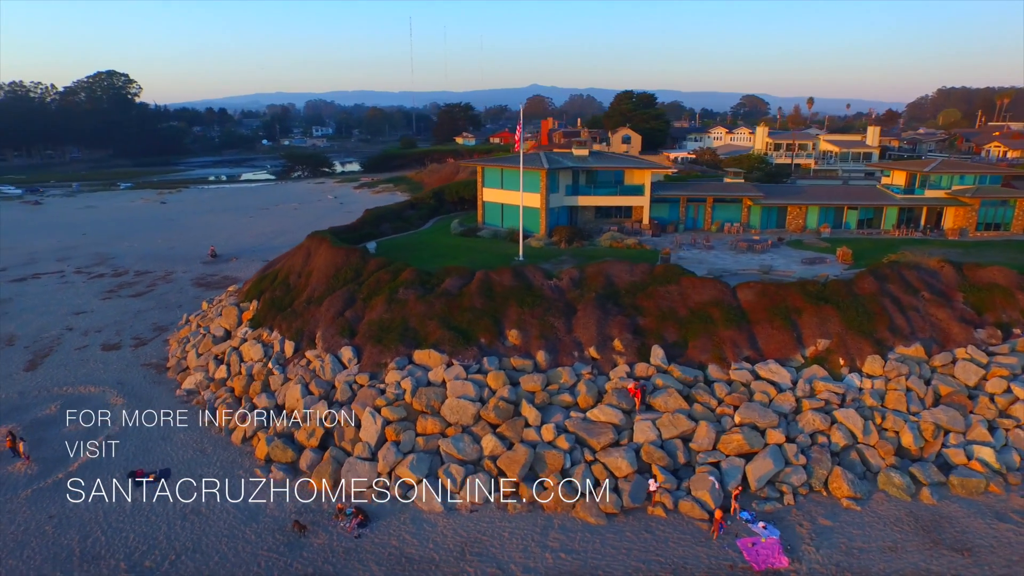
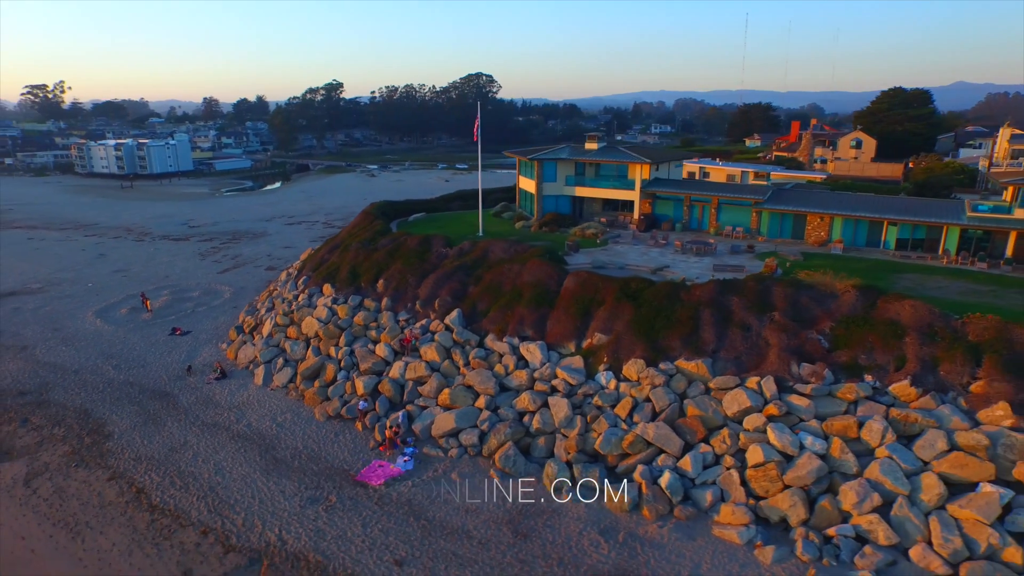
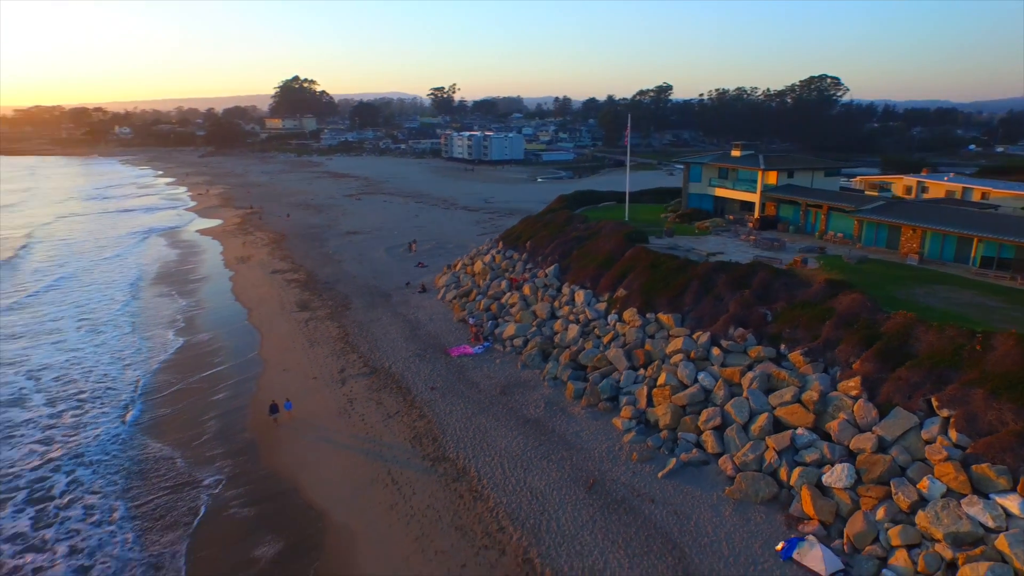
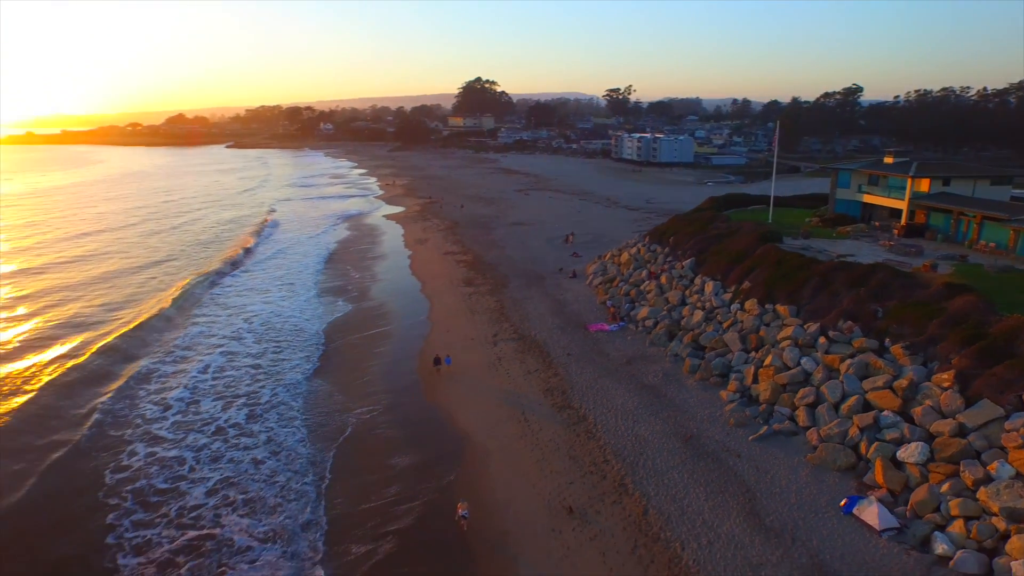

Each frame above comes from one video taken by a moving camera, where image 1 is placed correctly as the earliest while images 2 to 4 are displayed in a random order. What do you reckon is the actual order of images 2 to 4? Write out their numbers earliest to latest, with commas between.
2, 3, 4
